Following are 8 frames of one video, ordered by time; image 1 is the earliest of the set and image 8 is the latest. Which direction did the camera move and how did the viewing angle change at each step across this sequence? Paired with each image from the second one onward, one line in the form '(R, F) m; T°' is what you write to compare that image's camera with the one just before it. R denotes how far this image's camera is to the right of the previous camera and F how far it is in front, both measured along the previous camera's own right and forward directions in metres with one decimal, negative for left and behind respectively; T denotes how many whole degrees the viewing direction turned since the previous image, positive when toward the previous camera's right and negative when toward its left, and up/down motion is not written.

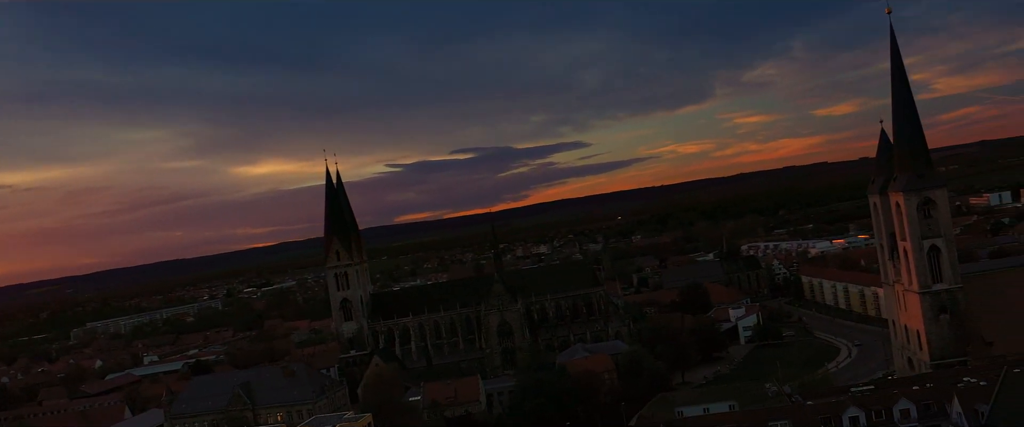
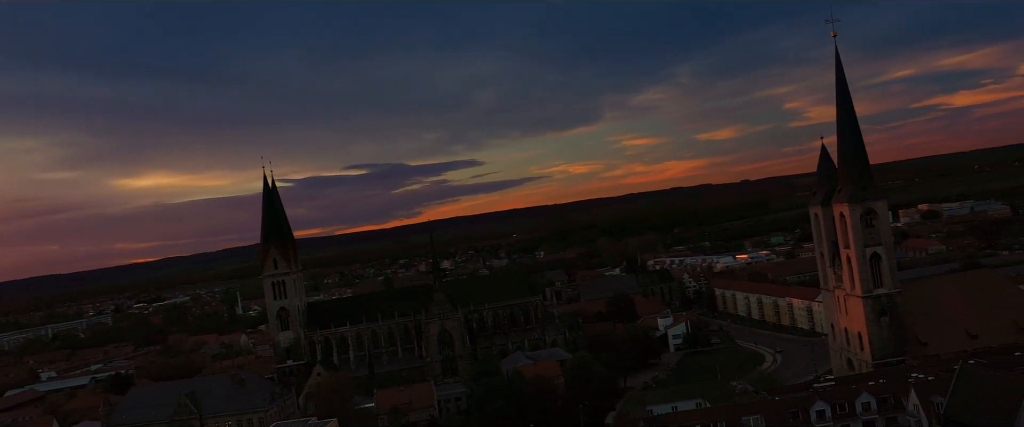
(-3.4, -0.5) m; +7°
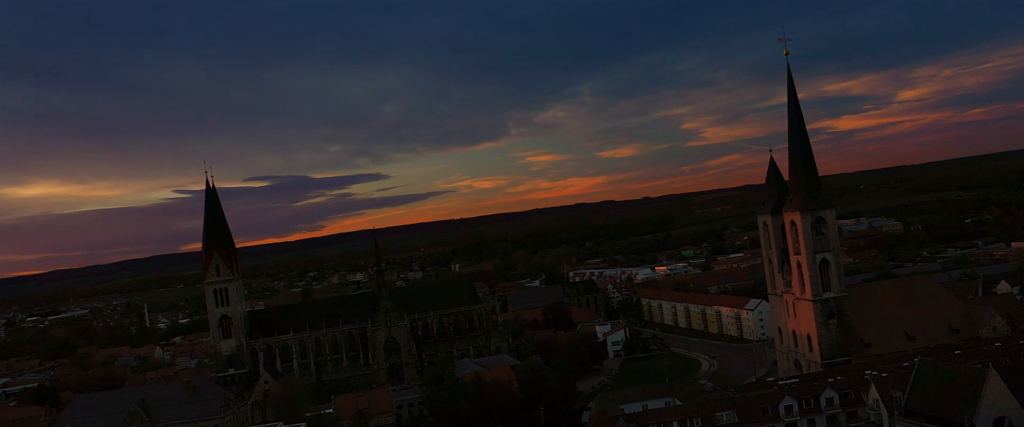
(-3.0, -0.5) m; +7°
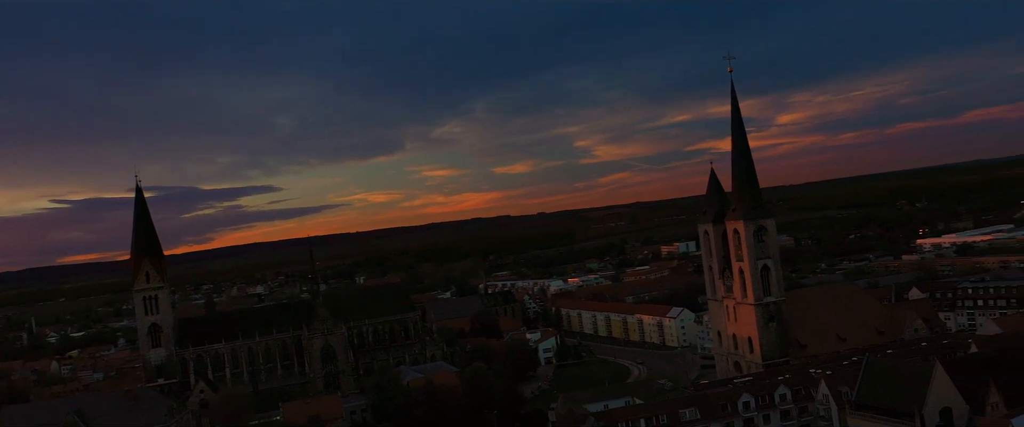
(-3.0, -0.4) m; +7°
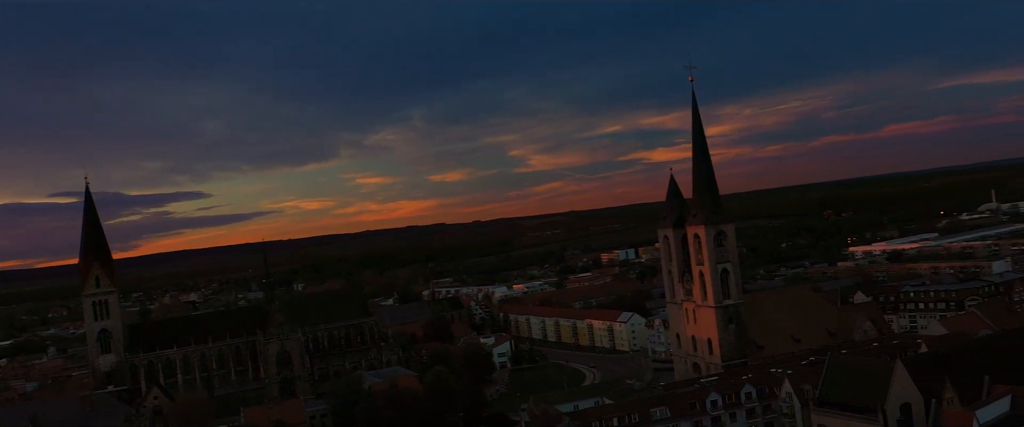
(-1.6, -0.3) m; +4°
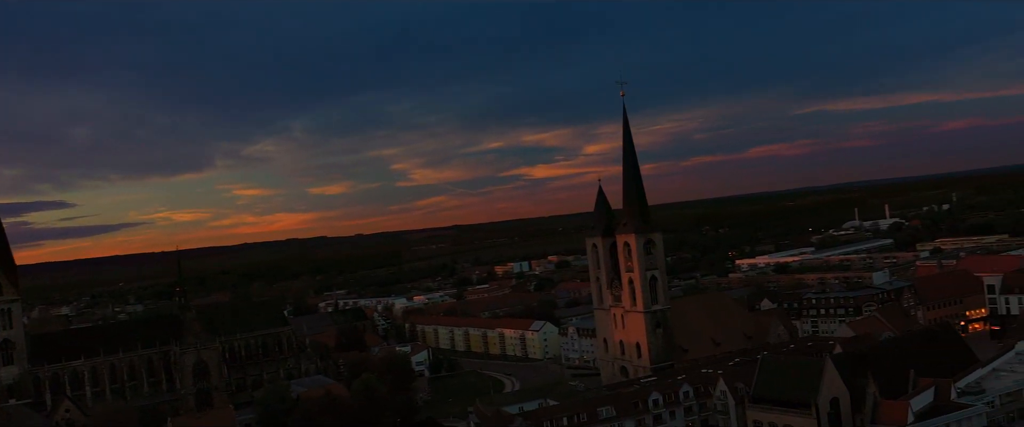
(-2.9, -0.5) m; +8°
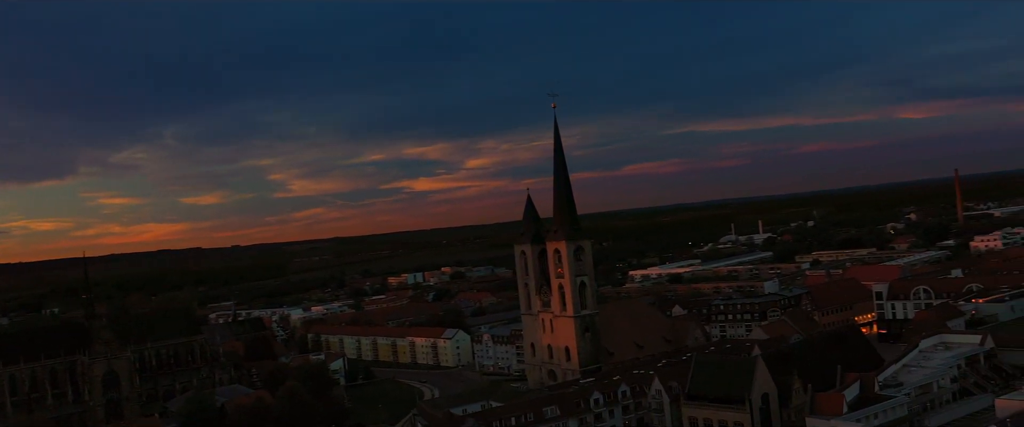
(-2.9, -0.5) m; +8°
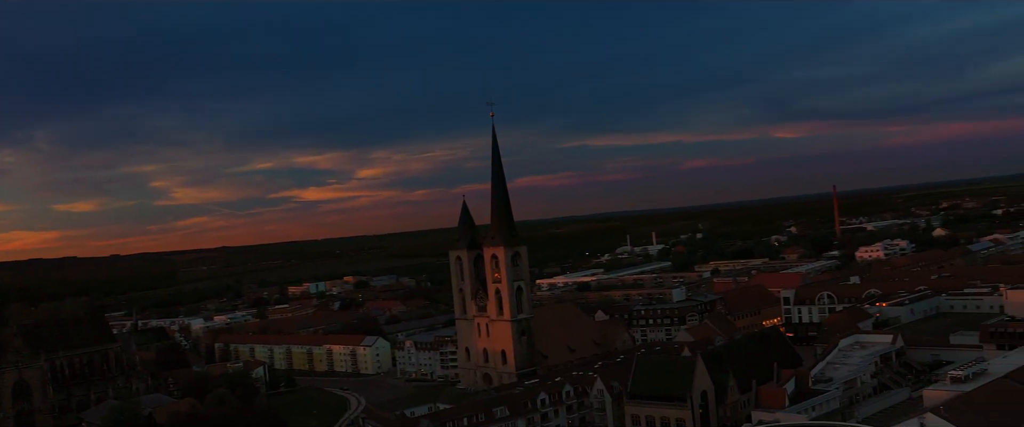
(-2.5, -0.4) m; +7°
